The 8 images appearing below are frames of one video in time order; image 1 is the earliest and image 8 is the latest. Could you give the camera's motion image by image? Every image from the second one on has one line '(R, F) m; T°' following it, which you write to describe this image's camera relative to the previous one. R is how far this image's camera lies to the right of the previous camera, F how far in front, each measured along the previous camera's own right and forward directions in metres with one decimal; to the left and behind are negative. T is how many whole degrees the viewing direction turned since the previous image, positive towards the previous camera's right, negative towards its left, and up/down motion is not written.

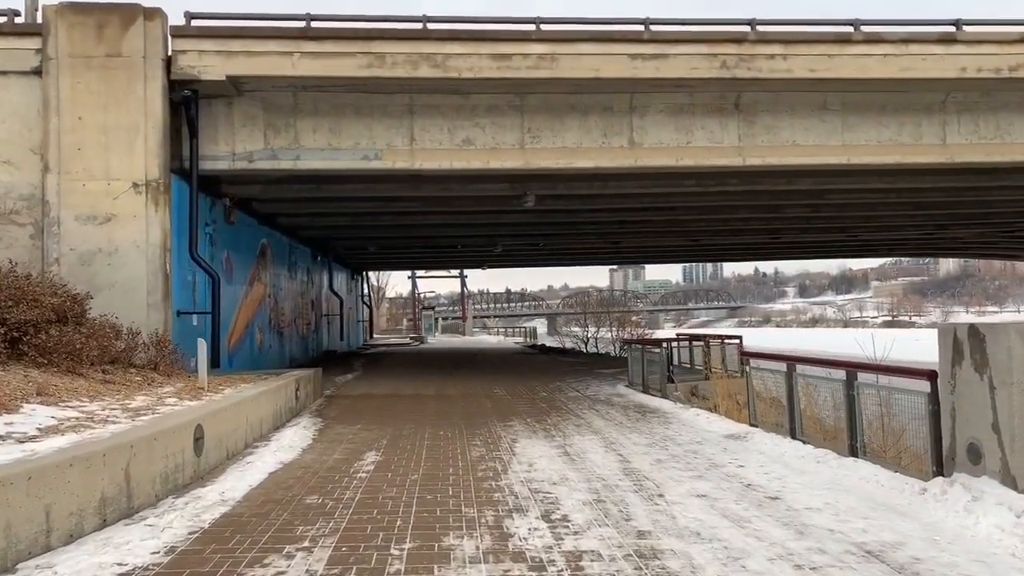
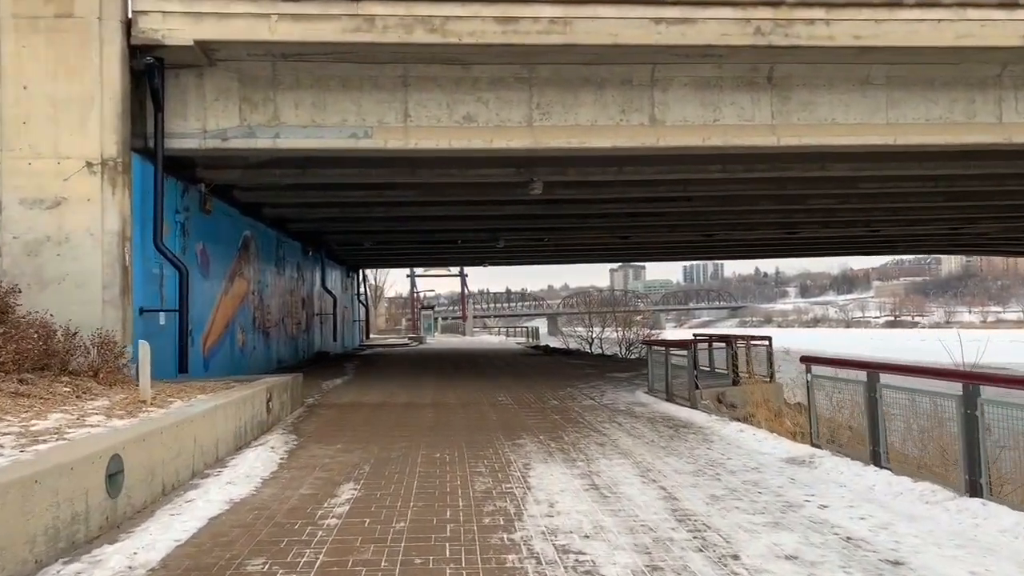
(-0.1, +1.5) m; 0°
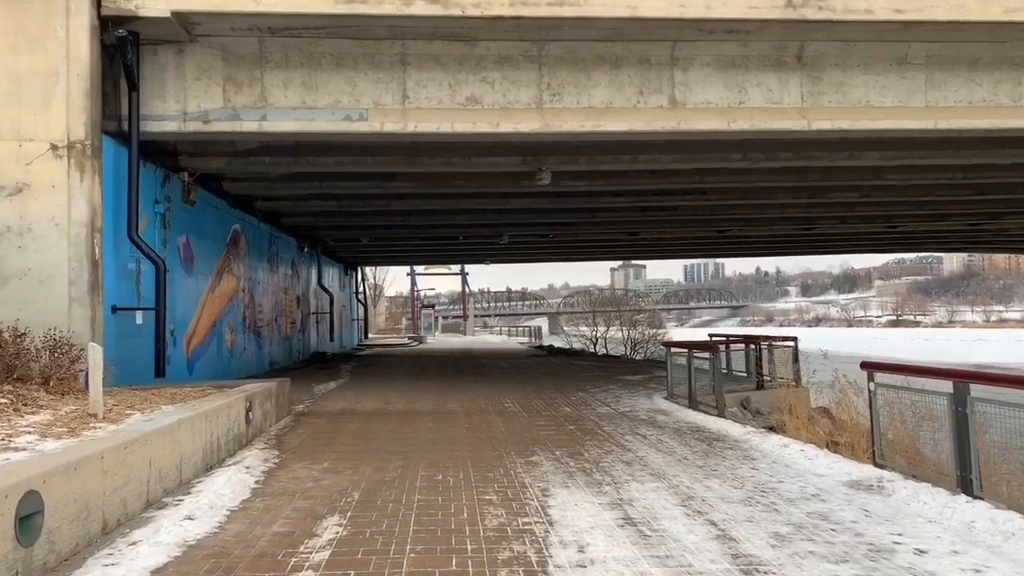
(-0.1, +1.0) m; 0°
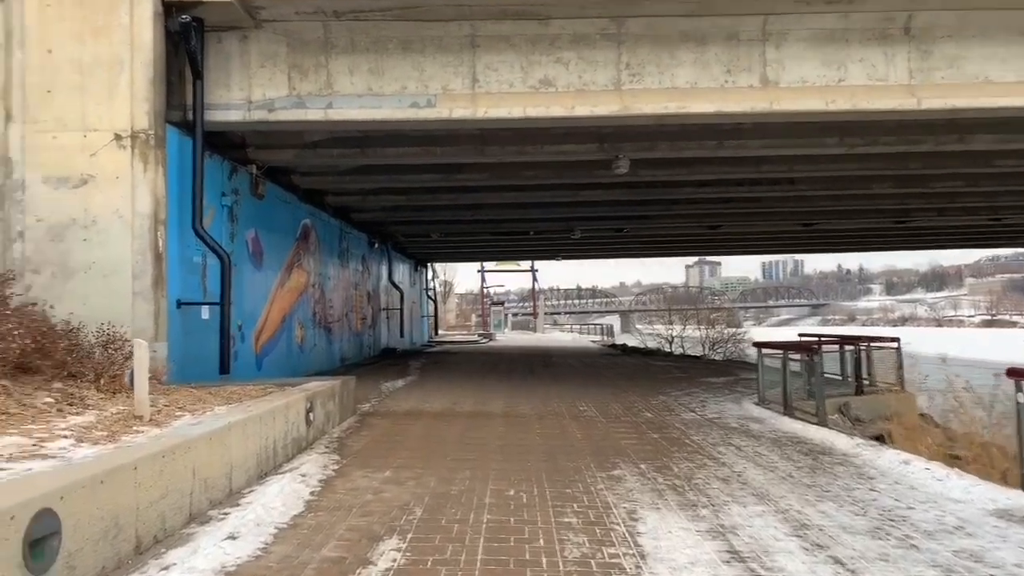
(-0.1, +0.7) m; -5°
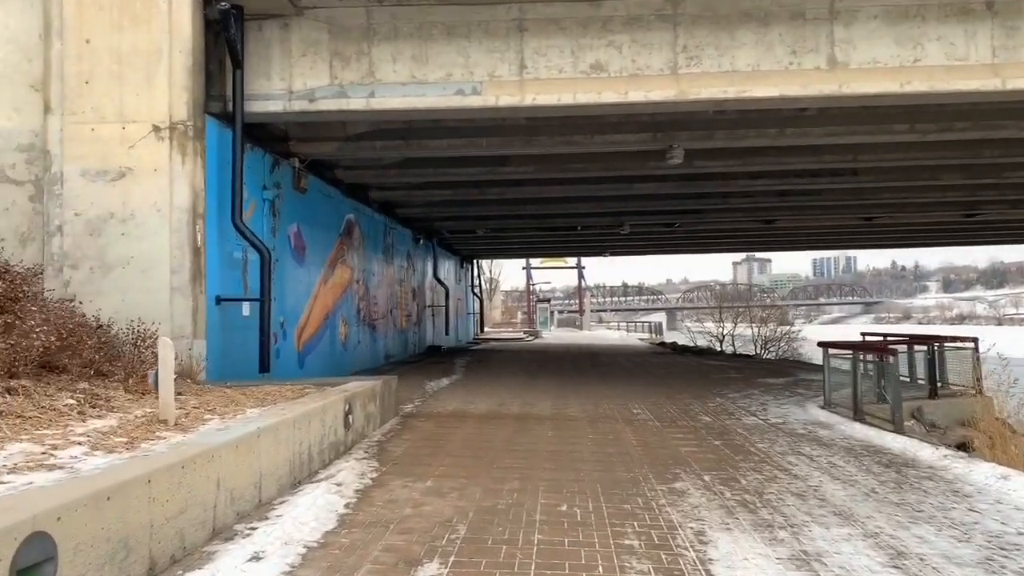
(0.0, +0.5) m; -3°
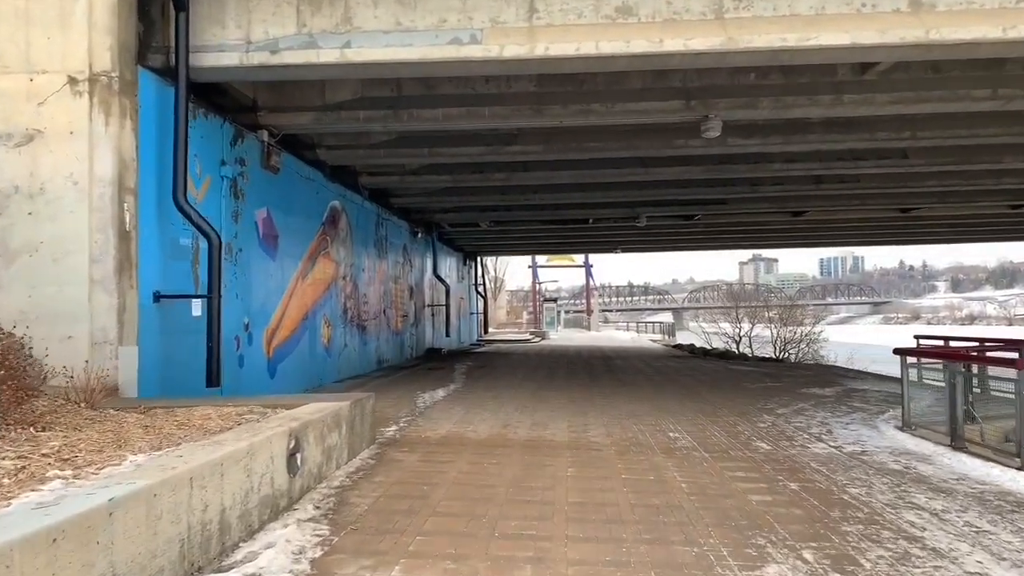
(0.0, +1.9) m; 0°
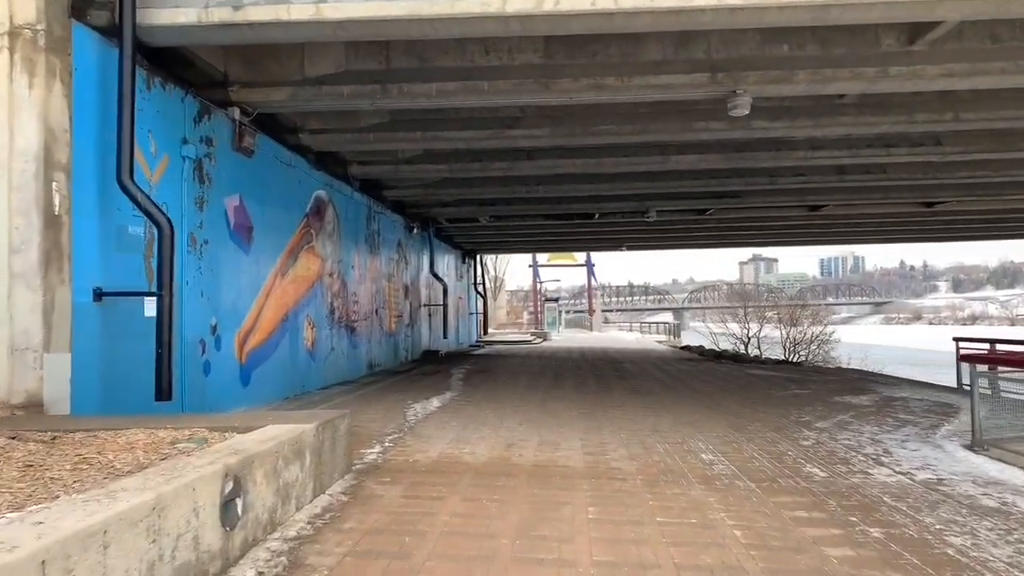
(0.0, +1.2) m; 0°
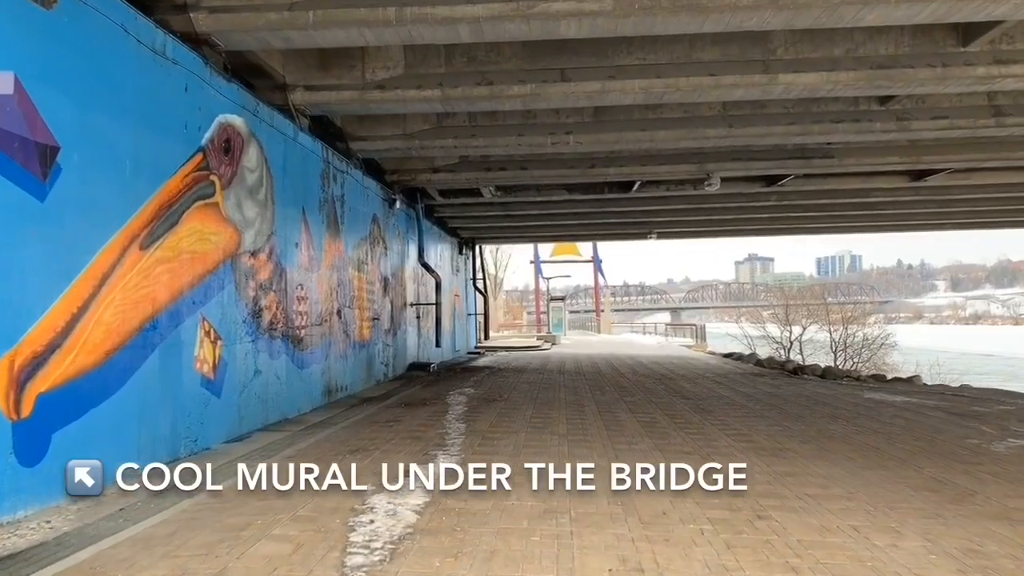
(-0.4, +5.0) m; 0°
